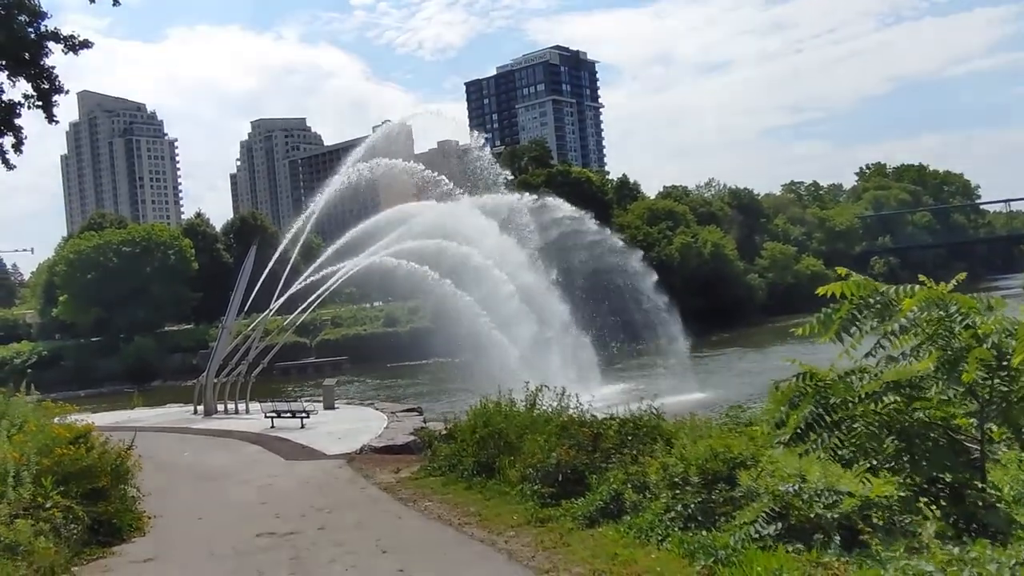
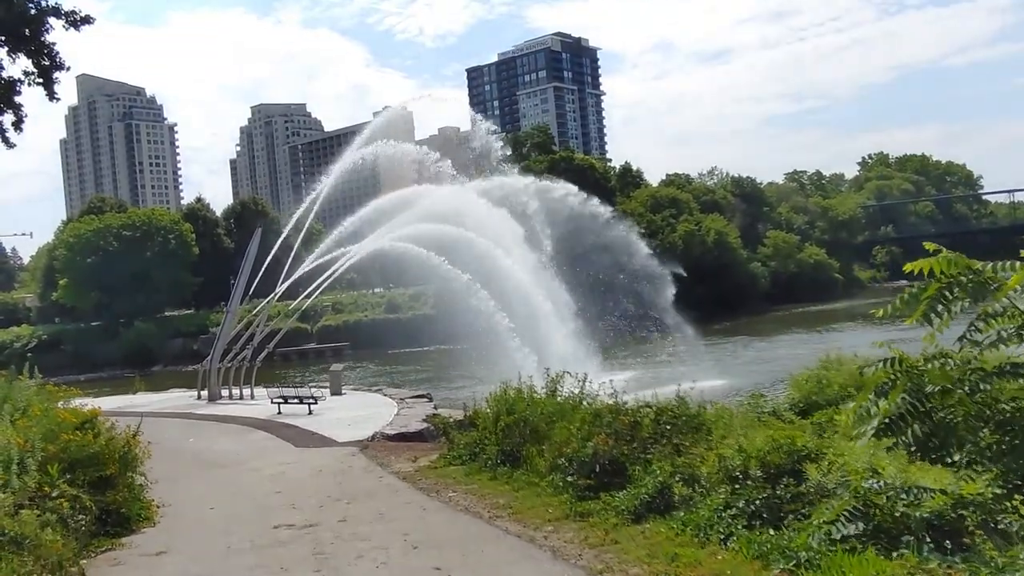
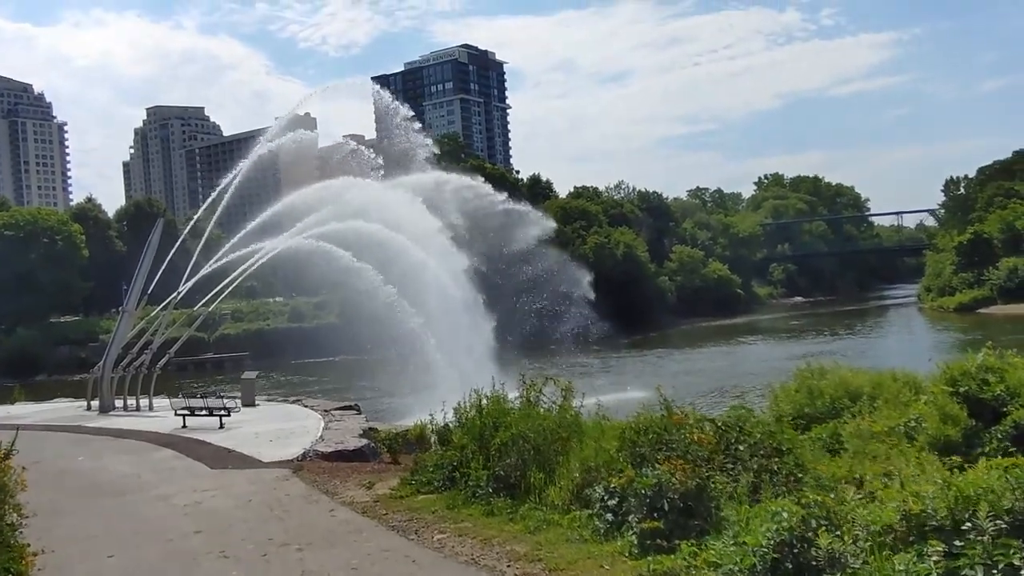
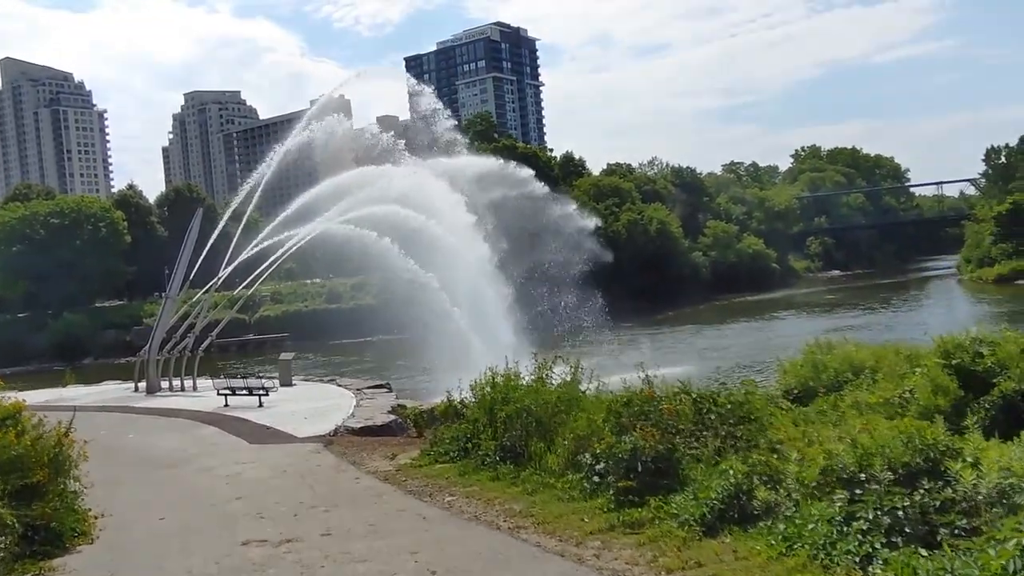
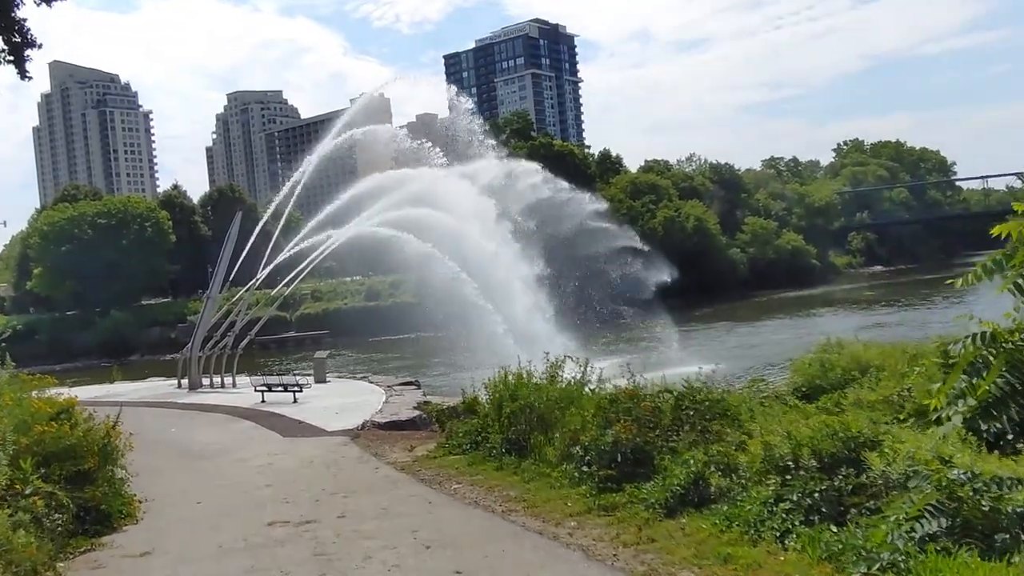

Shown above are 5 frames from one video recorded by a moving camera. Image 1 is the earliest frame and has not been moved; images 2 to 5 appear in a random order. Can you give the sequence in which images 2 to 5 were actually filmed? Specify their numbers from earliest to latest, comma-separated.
2, 5, 4, 3
